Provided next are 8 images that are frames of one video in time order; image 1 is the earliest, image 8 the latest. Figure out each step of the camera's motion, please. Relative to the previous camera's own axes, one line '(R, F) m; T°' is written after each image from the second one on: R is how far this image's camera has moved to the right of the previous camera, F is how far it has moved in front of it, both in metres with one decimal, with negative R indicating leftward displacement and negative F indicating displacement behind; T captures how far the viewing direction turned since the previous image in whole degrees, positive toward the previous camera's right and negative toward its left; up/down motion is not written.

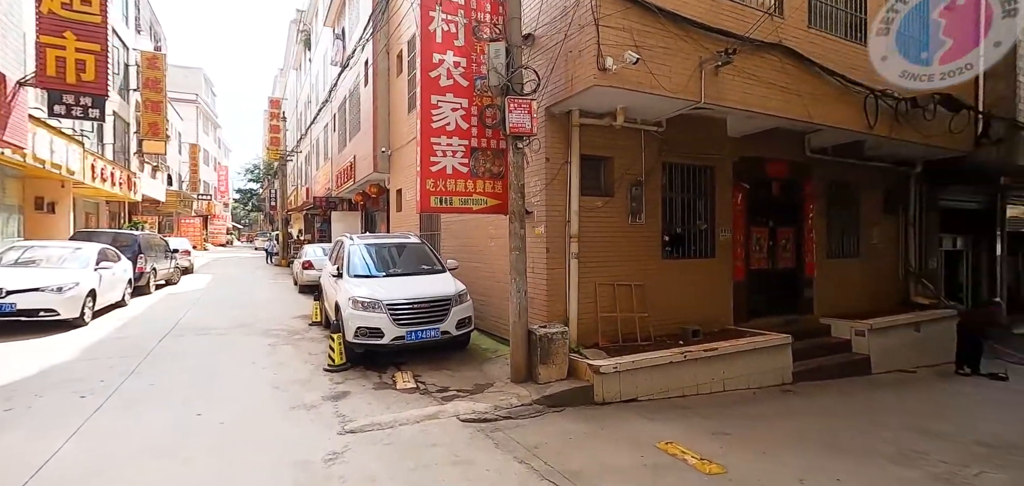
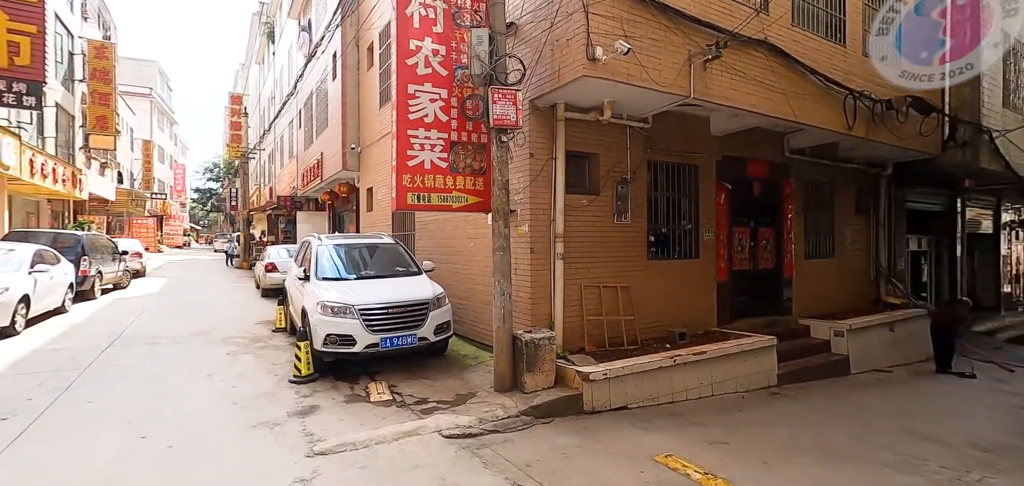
(-0.1, +0.4) m; +3°
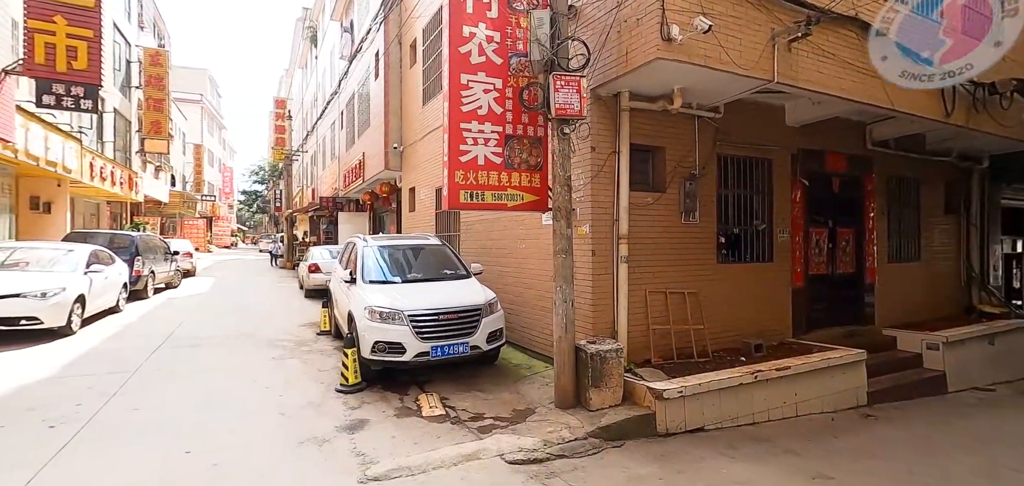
(-0.4, +0.5) m; -4°
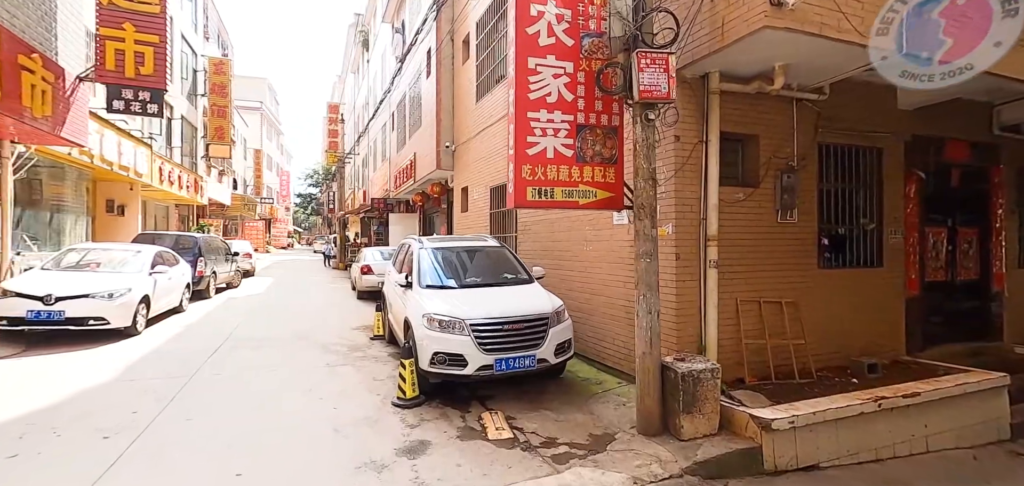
(-0.4, +0.5) m; -6°
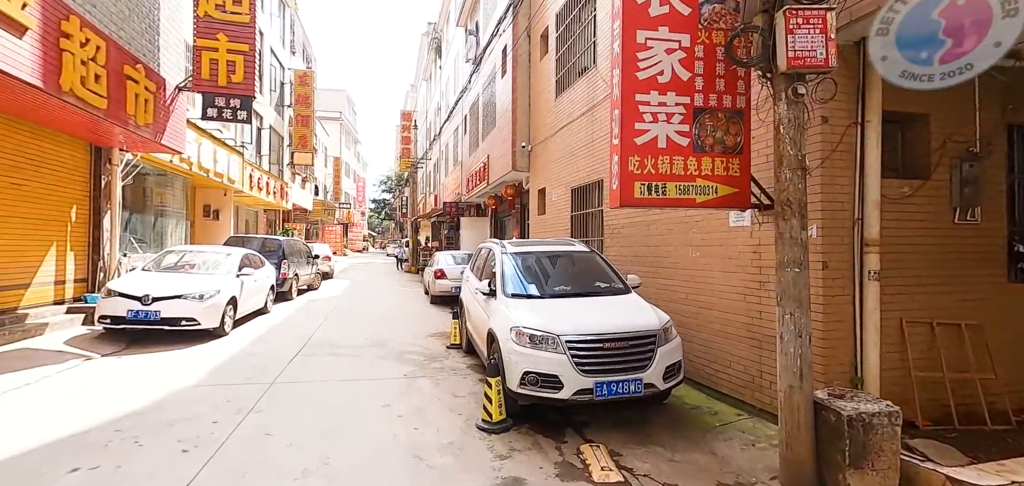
(-0.4, +0.6) m; -8°
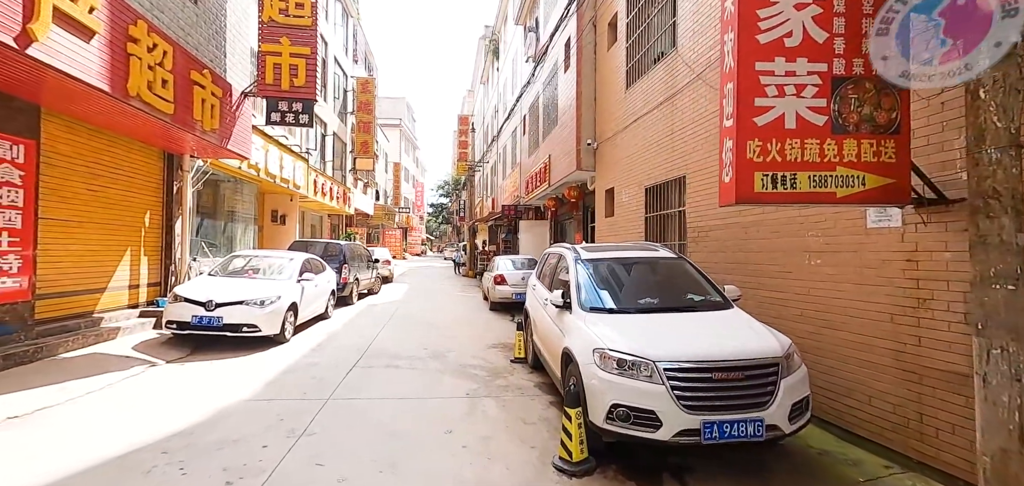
(-0.3, +0.6) m; -7°
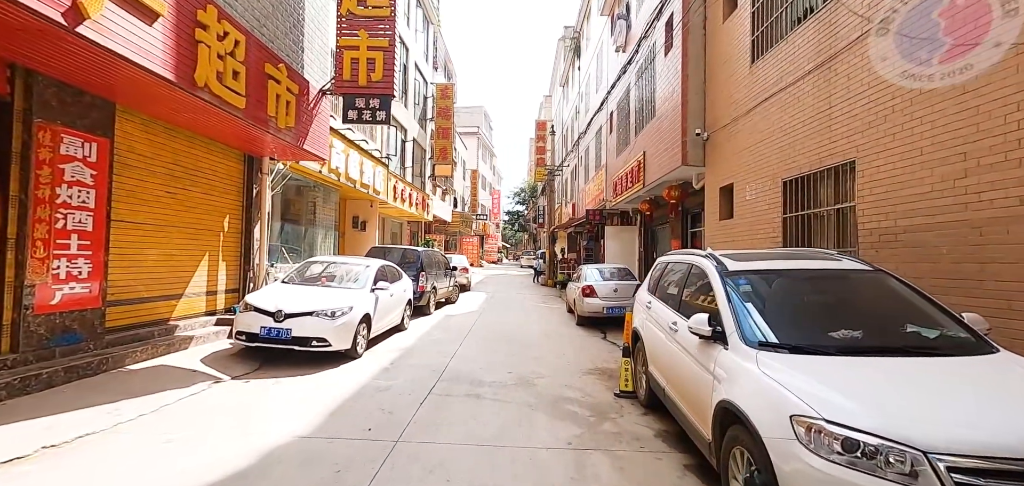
(-0.4, +1.1) m; -10°
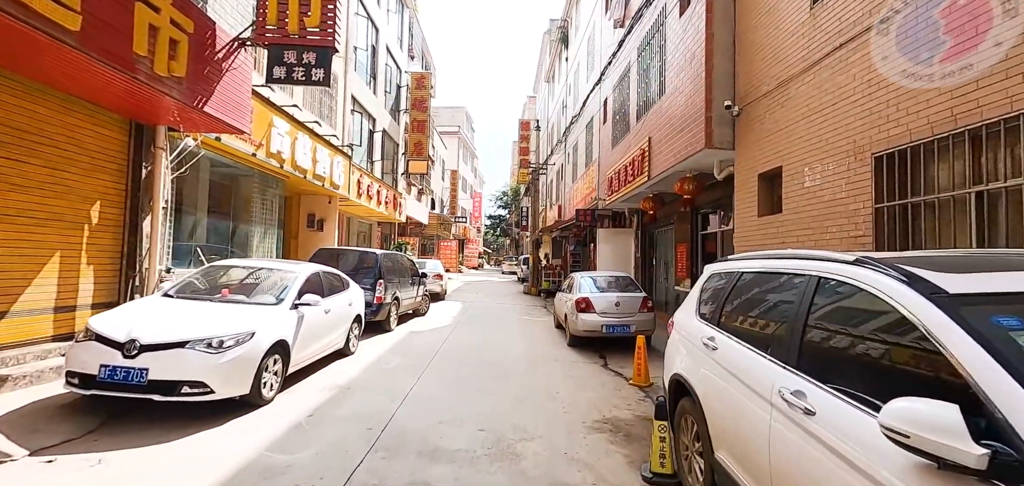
(+0.1, +1.6) m; +2°
